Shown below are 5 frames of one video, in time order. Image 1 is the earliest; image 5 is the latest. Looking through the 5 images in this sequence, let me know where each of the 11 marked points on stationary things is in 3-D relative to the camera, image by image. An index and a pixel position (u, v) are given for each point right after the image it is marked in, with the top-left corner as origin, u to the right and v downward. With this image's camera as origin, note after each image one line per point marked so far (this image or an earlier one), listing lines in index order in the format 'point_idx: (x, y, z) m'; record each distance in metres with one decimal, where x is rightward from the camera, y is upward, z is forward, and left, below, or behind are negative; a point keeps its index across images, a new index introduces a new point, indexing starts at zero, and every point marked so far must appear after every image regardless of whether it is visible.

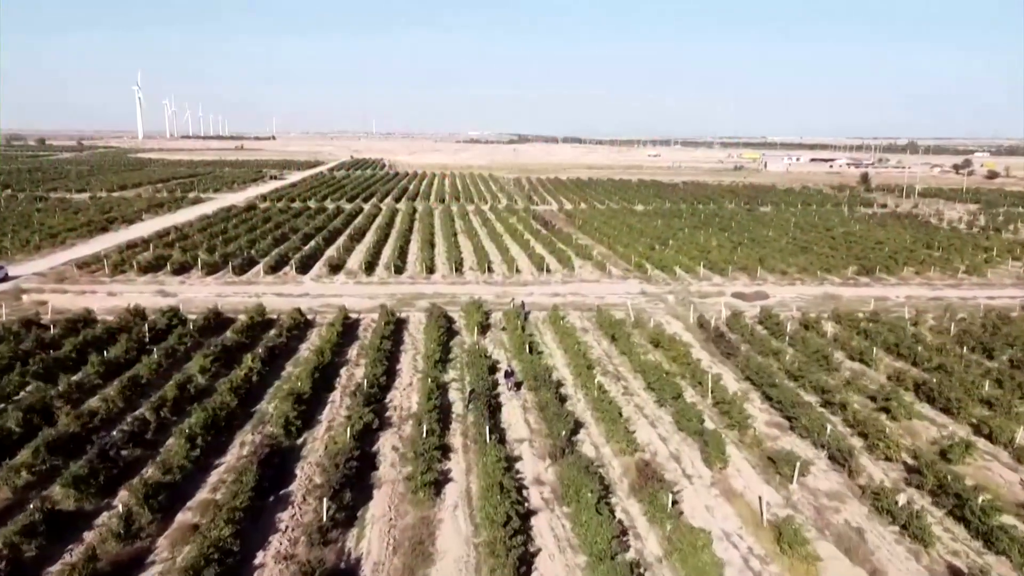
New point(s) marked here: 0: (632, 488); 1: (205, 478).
0: (+2.8, -4.6, +18.2) m
1: (-7.3, -4.5, +18.9) m
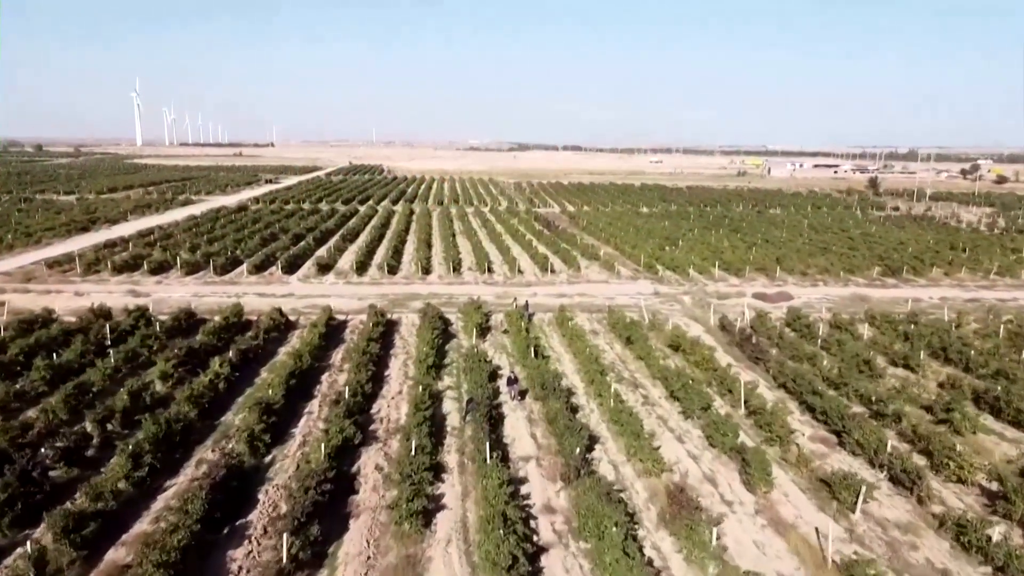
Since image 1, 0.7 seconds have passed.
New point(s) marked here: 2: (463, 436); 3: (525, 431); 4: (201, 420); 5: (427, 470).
0: (+2.9, -4.4, +15.0) m
1: (-7.2, -4.3, +15.7) m
2: (-1.2, -3.7, +19.5) m
3: (+0.3, -3.6, +20.0) m
4: (-7.8, -3.3, +19.9) m
5: (-1.8, -3.9, +17.0) m
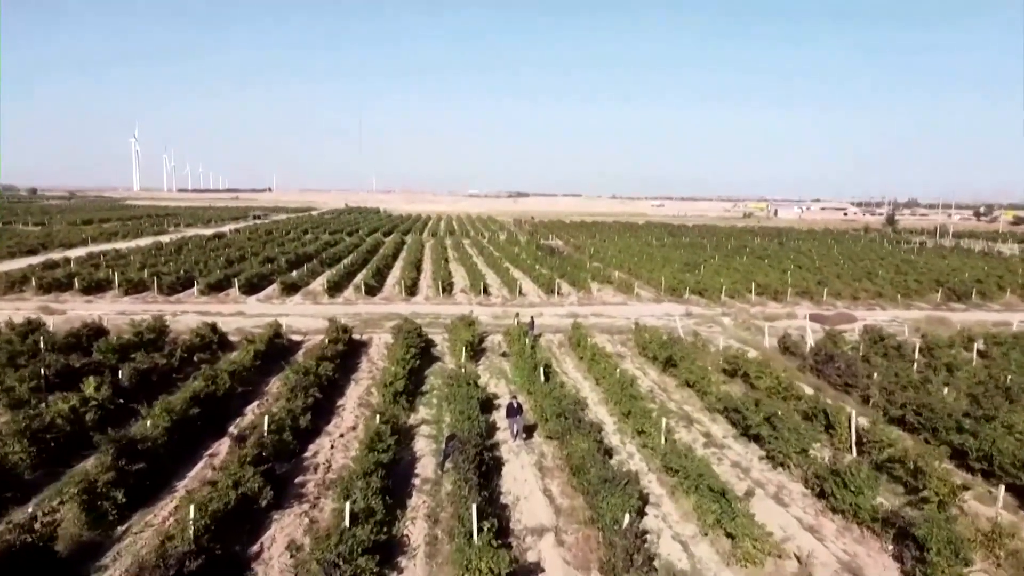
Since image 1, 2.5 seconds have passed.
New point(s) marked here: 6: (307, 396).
0: (+2.9, -3.7, +8.0) m
1: (-7.2, -3.7, +8.7) m
2: (-1.1, -3.3, +12.6) m
3: (+0.4, -3.3, +13.0) m
4: (-7.8, -2.9, +12.9) m
5: (-1.8, -3.3, +10.0) m
6: (-4.3, -2.3, +16.5) m
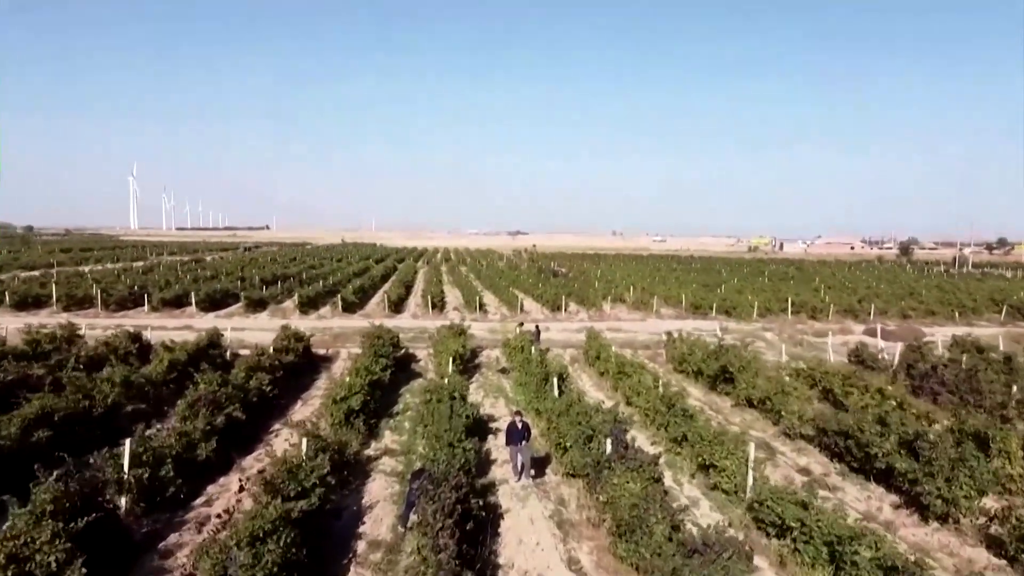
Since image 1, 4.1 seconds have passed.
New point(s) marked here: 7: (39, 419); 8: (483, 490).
0: (+2.9, -2.8, +2.9) m
1: (-7.1, -2.8, +3.6) m
2: (-1.1, -2.6, +7.5) m
3: (+0.4, -2.7, +7.9) m
4: (-7.8, -2.3, +7.9) m
5: (-1.7, -2.6, +4.9) m
6: (-4.2, -1.9, +11.4) m
7: (-6.2, -1.8, +10.4) m
8: (-0.4, -2.4, +9.6) m
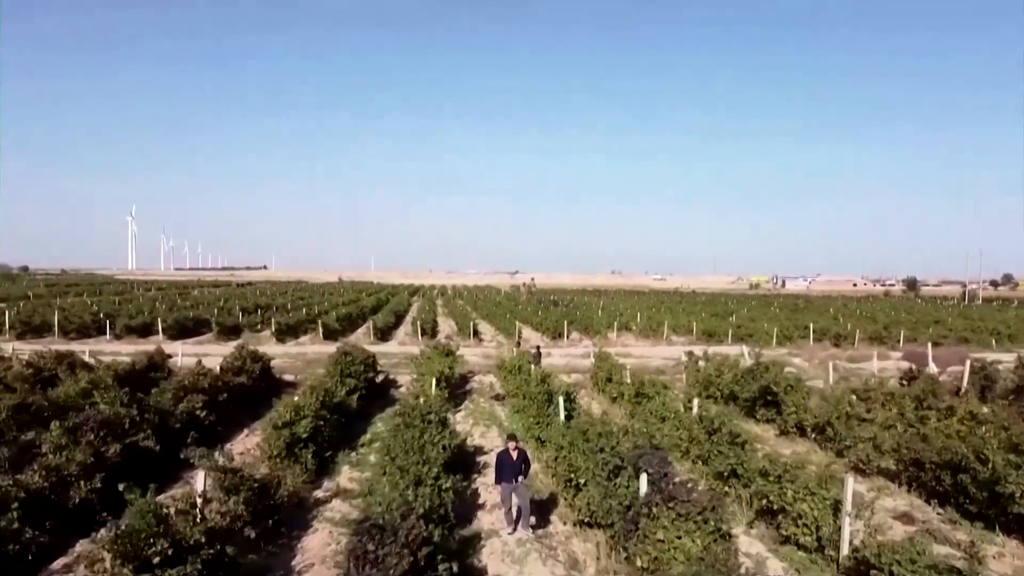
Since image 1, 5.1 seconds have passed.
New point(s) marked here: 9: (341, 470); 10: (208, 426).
0: (+2.9, -2.2, +0.1) m
1: (-7.2, -2.3, +0.8) m
2: (-1.2, -2.3, +4.6) m
3: (+0.4, -2.3, +5.1) m
4: (-7.8, -2.0, +5.0) m
5: (-1.8, -2.1, +2.0) m
6: (-4.3, -1.7, +8.6) m
7: (-6.3, -1.6, +7.6) m
8: (-0.5, -2.2, +6.7) m
9: (-2.1, -2.2, +10.0) m
10: (-4.3, -2.0, +11.2) m
